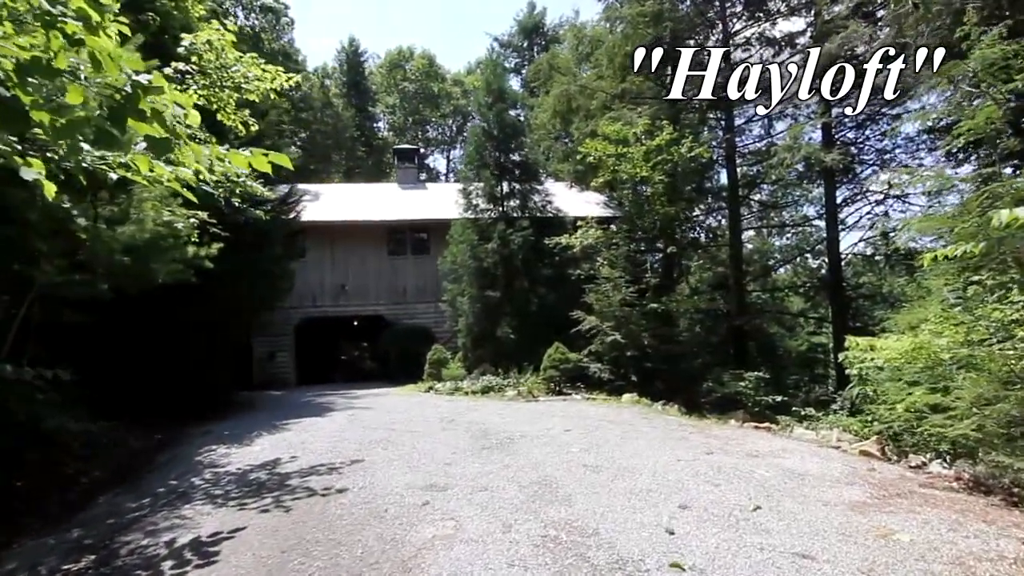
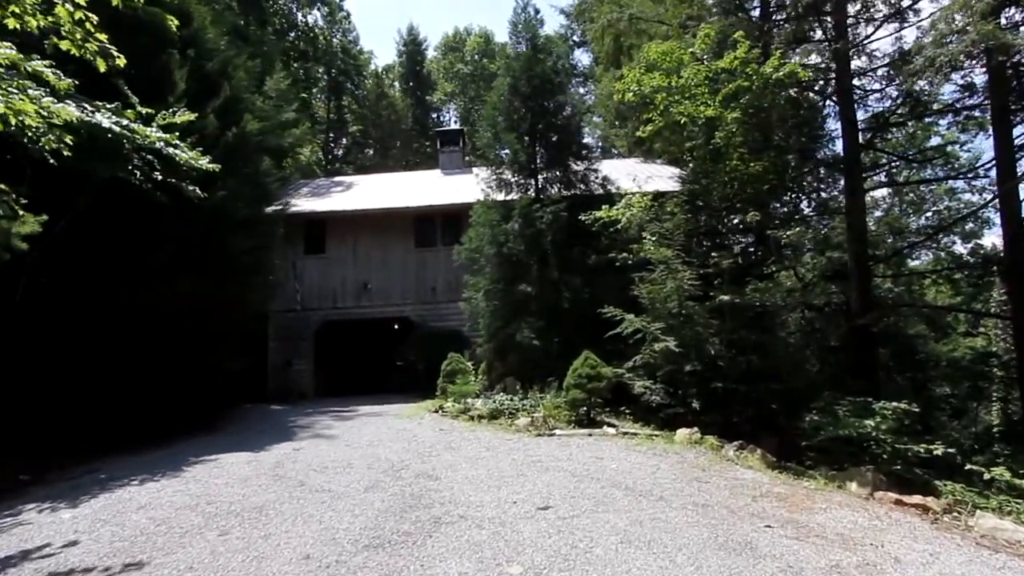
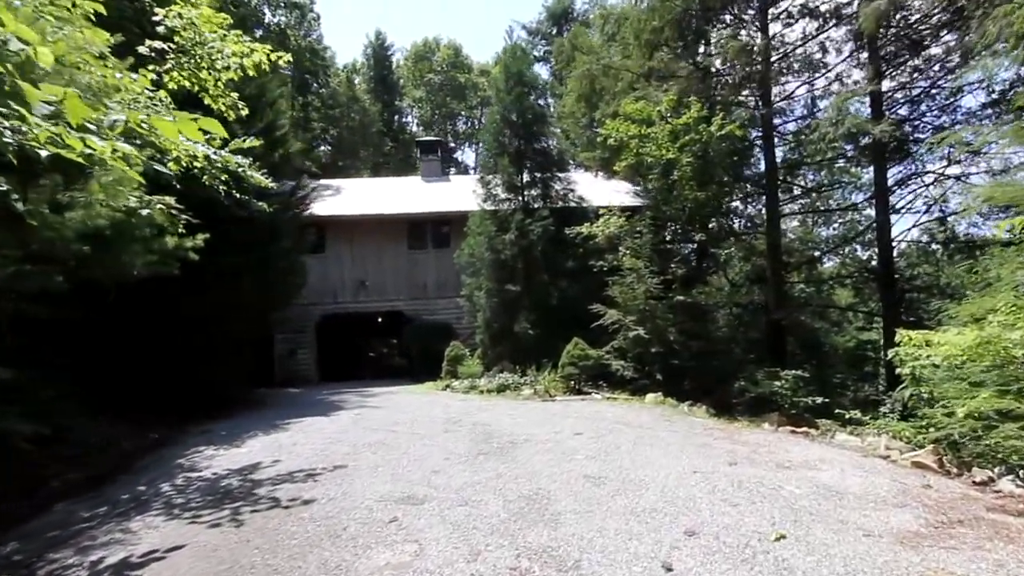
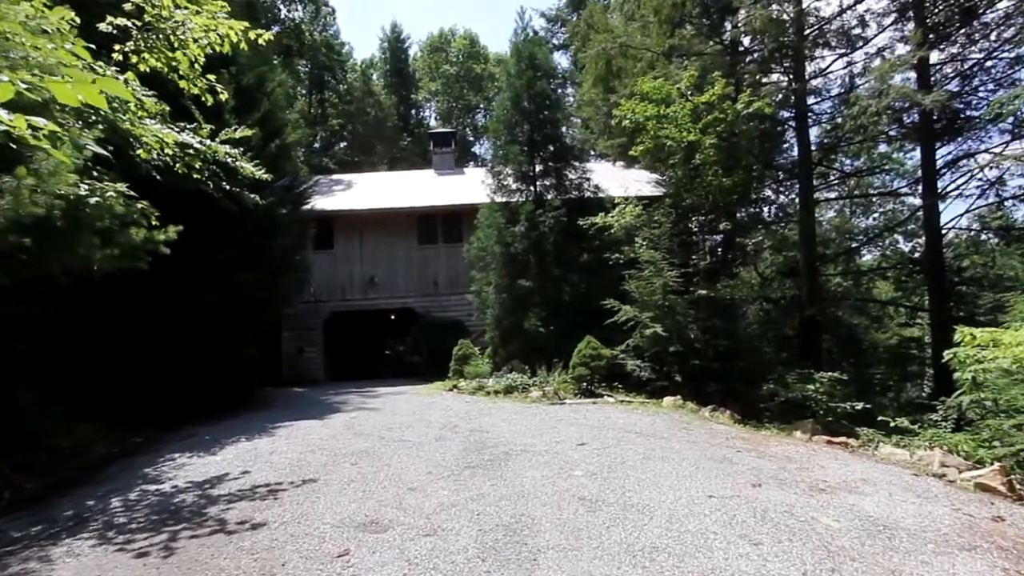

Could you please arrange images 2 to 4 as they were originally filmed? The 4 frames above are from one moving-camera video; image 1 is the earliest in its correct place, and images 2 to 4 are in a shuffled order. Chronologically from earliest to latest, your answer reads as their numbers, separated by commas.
3, 4, 2
